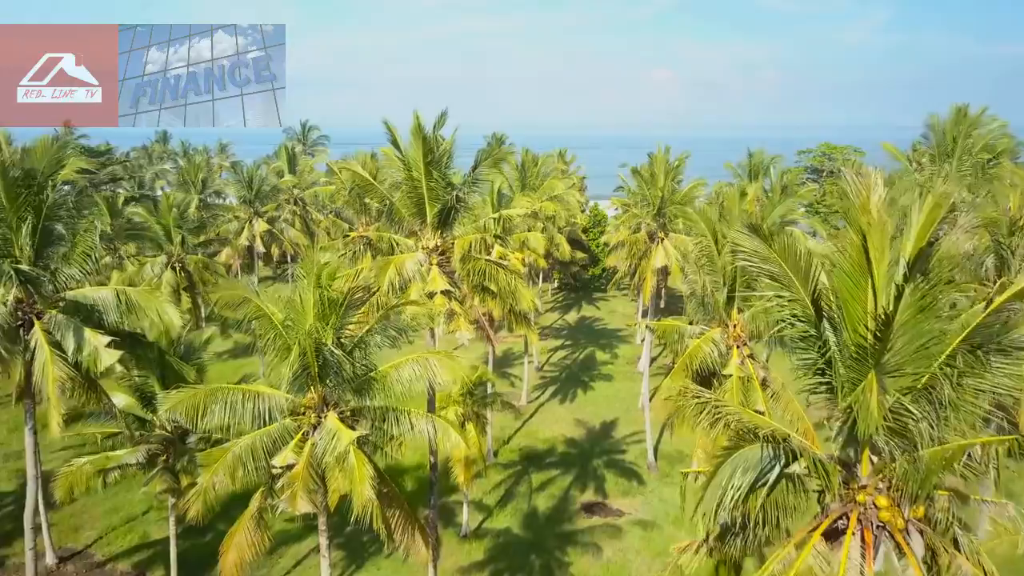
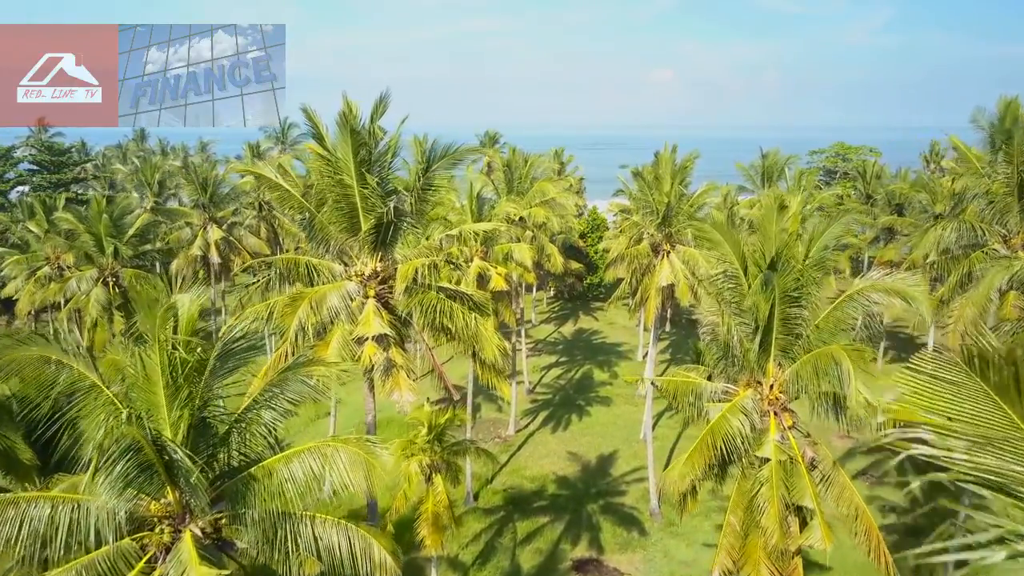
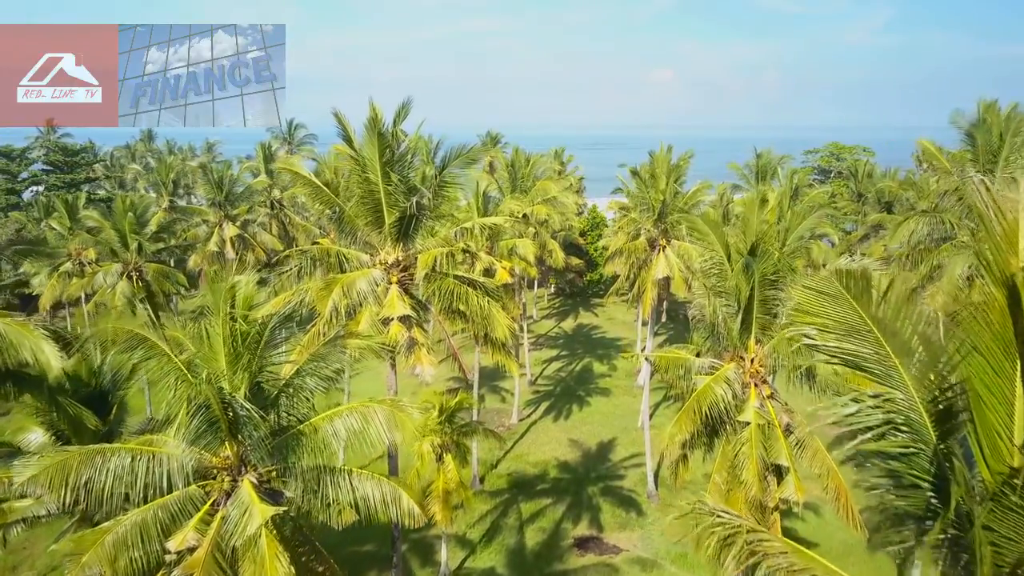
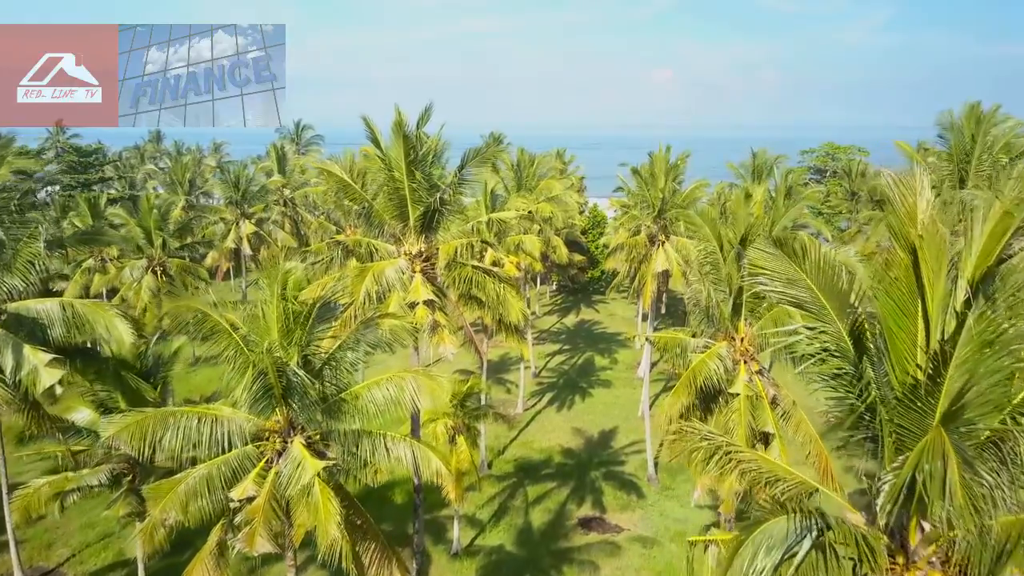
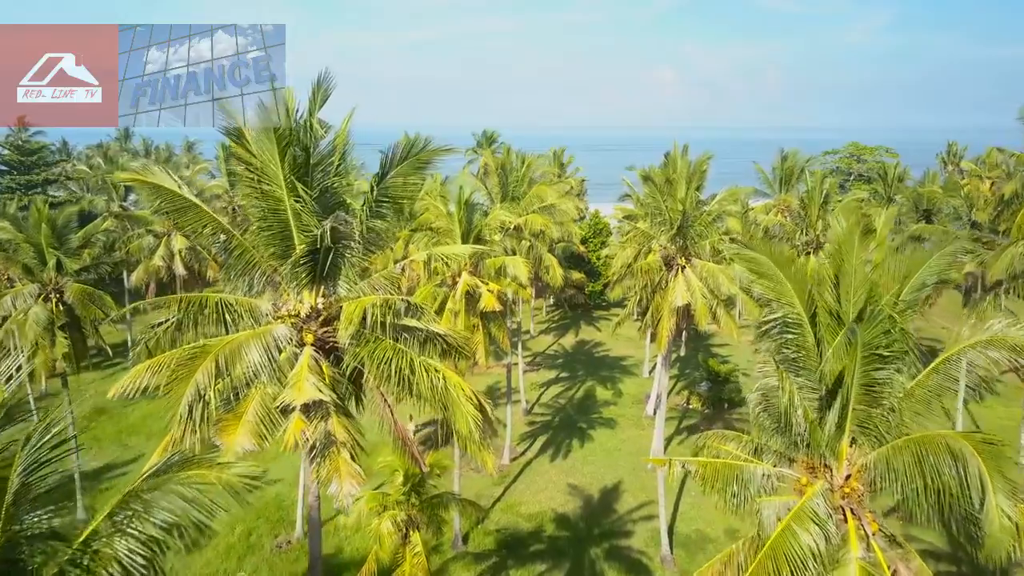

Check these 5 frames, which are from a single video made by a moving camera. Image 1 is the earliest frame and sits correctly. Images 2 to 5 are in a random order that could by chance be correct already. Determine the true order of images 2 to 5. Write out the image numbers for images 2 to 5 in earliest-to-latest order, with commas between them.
4, 3, 2, 5
